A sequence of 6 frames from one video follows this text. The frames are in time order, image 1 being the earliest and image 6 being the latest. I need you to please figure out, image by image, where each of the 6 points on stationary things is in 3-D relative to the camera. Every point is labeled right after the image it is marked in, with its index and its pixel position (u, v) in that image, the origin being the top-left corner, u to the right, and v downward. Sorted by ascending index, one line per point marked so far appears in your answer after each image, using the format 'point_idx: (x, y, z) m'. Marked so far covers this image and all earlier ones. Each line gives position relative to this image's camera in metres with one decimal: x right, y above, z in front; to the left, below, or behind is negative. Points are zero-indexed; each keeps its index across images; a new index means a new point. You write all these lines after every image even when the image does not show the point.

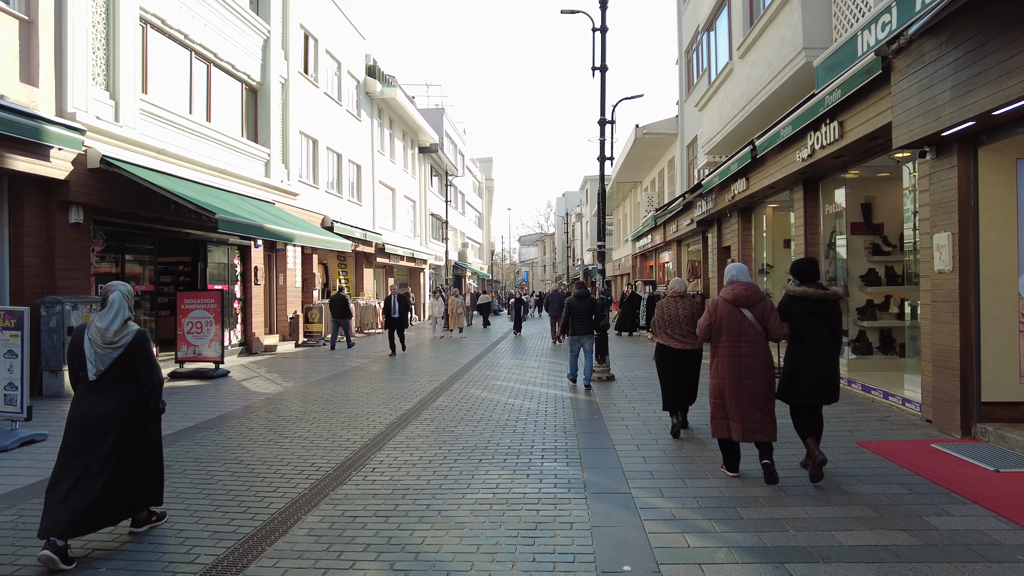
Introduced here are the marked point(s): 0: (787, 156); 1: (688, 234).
0: (+4.4, +2.1, +9.8) m
1: (+5.4, +1.6, +18.7) m
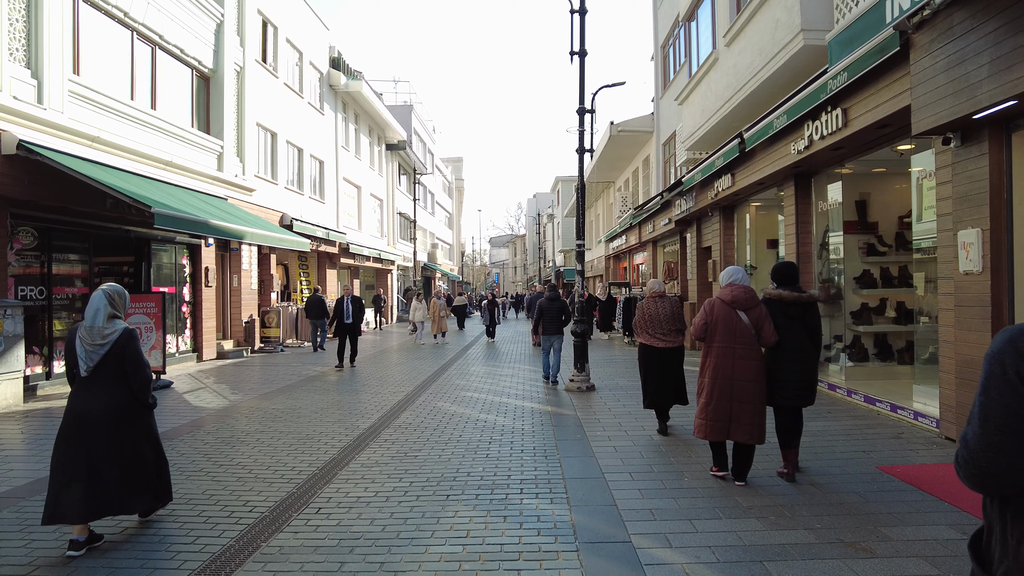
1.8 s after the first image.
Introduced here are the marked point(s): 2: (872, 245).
0: (+3.9, +2.0, +9.1) m
1: (+4.5, +1.6, +18.2) m
2: (+5.3, +0.6, +9.2) m
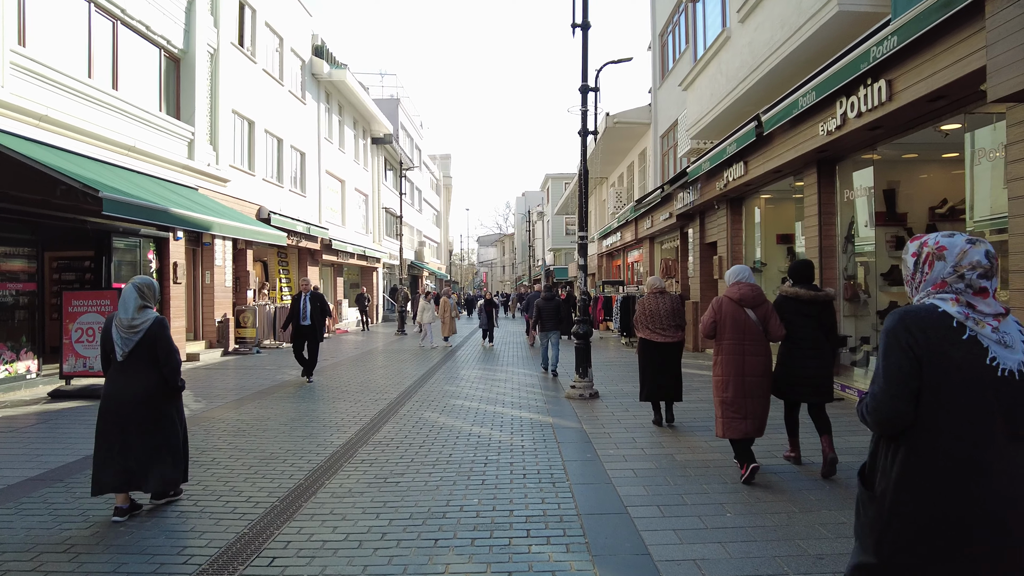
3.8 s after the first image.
0: (+3.9, +2.1, +8.3) m
1: (+4.3, +1.6, +17.3) m
2: (+5.3, +0.7, +8.4) m
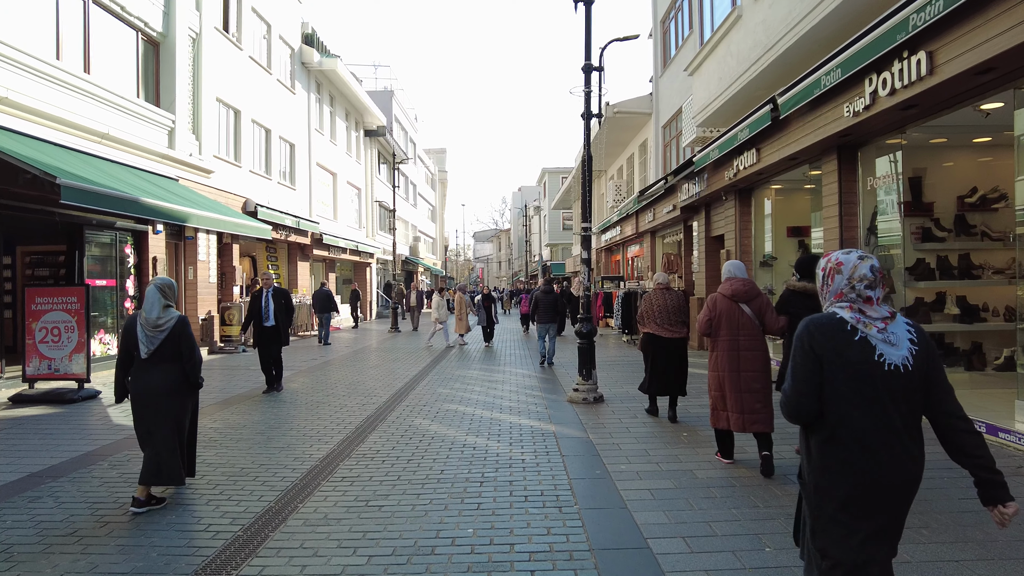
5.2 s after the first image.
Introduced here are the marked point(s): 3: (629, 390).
0: (+3.9, +2.1, +7.7) m
1: (+4.2, +1.7, +16.7) m
2: (+5.3, +0.7, +7.8) m
3: (+1.6, -1.4, +8.8) m
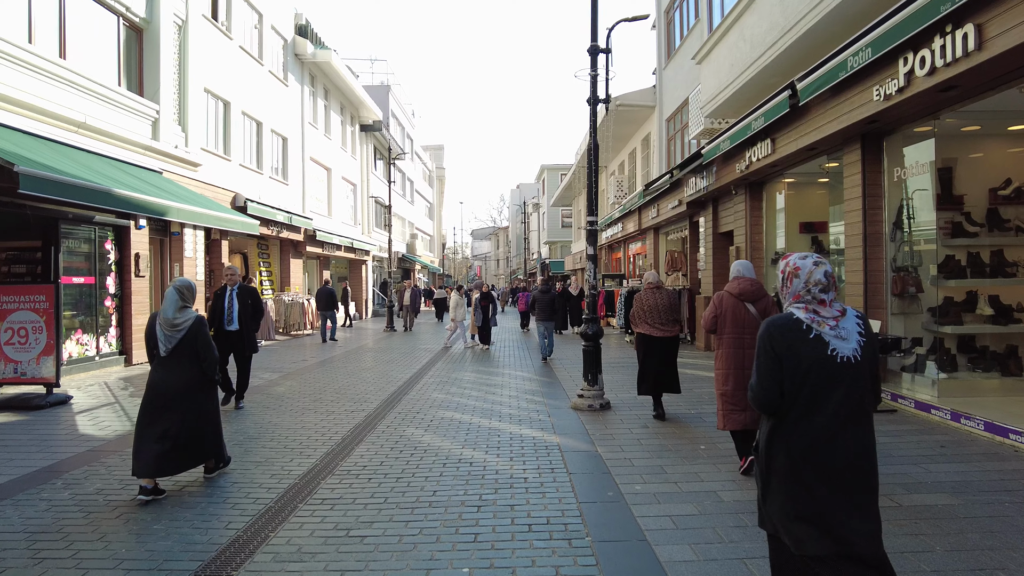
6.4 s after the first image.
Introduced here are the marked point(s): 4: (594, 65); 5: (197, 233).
0: (+3.9, +2.2, +7.1) m
1: (+4.2, +1.8, +16.2) m
2: (+5.3, +0.8, +7.3) m
3: (+1.6, -1.4, +8.2) m
4: (+1.0, +2.7, +7.5) m
5: (-7.5, +1.3, +14.8) m
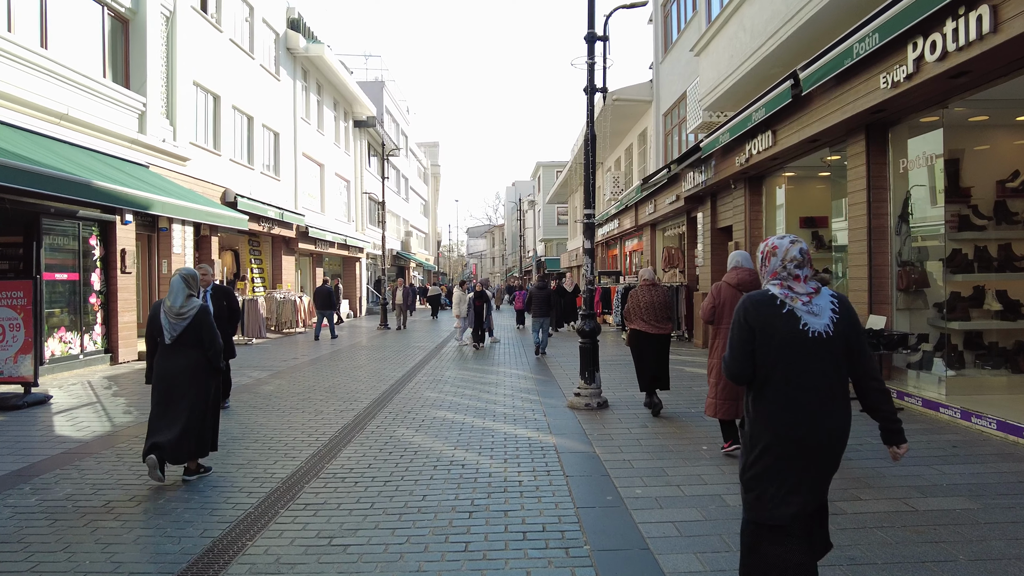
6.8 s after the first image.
0: (+3.8, +2.2, +6.9) m
1: (+4.0, +1.9, +16.0) m
2: (+5.2, +0.8, +7.1) m
3: (+1.6, -1.4, +8.0) m
4: (+0.9, +2.8, +7.2) m
5: (-7.7, +1.4, +14.5) m
